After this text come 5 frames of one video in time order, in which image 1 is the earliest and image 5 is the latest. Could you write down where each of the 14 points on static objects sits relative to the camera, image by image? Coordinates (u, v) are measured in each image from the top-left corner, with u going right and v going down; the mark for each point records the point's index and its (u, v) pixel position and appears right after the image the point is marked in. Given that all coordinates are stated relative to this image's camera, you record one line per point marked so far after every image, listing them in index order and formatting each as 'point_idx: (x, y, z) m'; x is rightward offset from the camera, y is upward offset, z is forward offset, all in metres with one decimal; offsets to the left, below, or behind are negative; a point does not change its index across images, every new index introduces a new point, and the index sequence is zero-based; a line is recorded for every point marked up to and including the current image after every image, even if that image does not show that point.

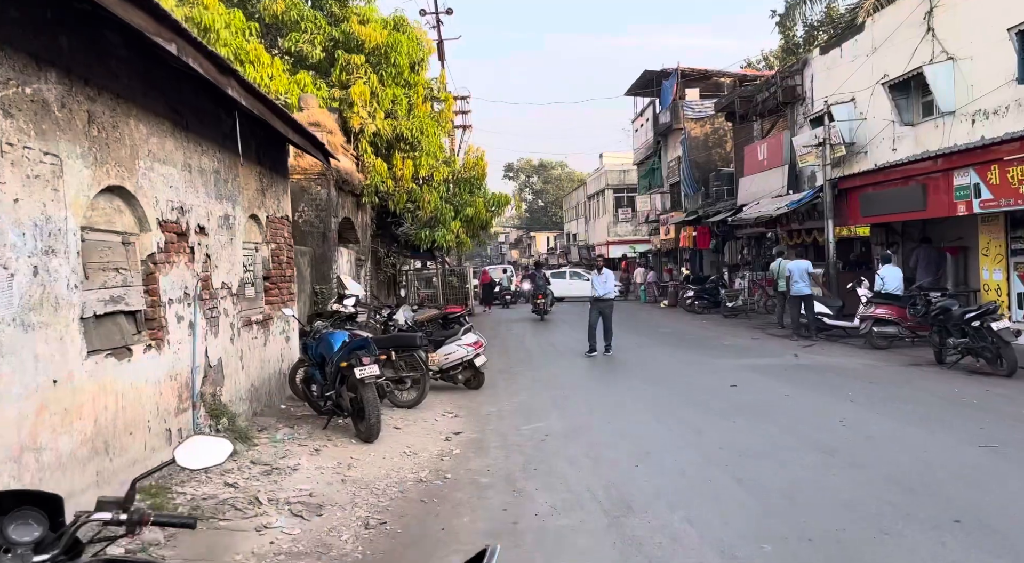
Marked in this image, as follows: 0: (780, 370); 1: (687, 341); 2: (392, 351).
0: (+3.5, -1.2, +9.5) m
1: (+3.2, -1.1, +13.4) m
2: (-1.3, -0.7, +7.8) m
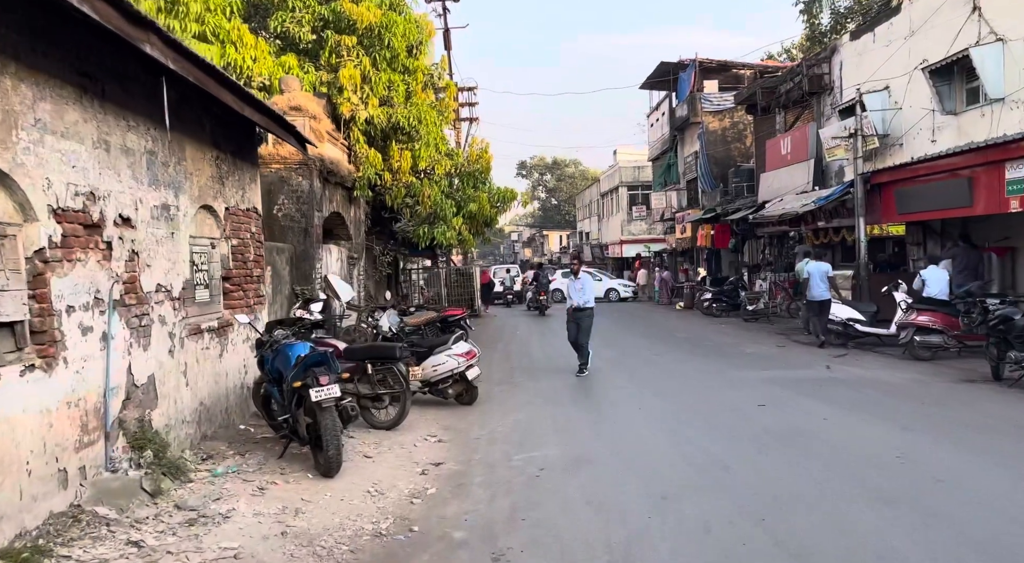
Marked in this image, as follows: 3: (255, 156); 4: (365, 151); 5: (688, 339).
0: (+3.5, -1.2, +8.4) m
1: (+3.3, -1.1, +12.3) m
2: (-1.3, -0.8, +6.8) m
3: (-2.7, +1.3, +7.8) m
4: (-2.5, +2.3, +12.7) m
5: (+3.3, -1.1, +13.7) m
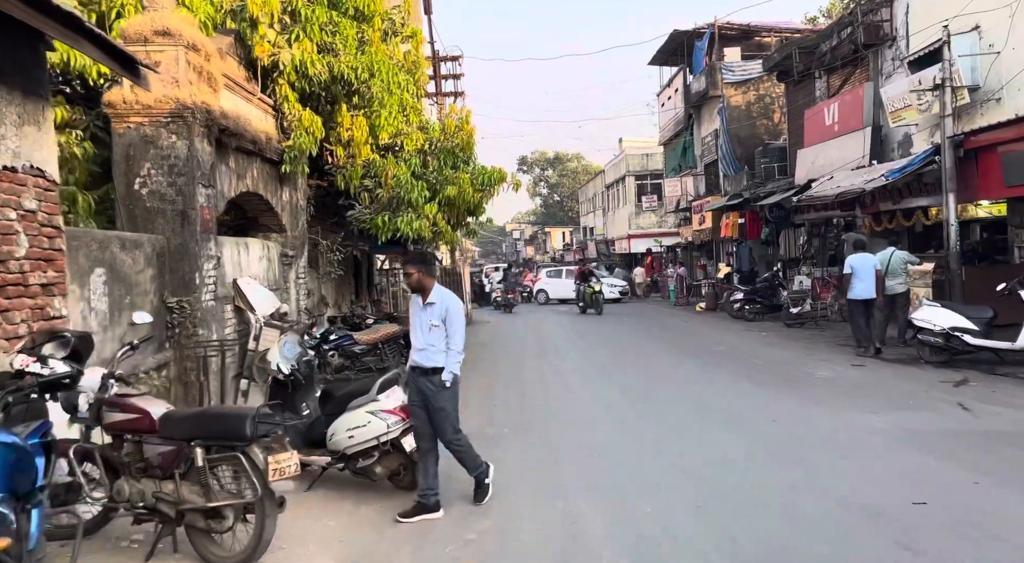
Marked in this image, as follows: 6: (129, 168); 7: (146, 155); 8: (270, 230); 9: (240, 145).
0: (+3.3, -1.2, +5.2) m
1: (+3.1, -1.1, +9.1) m
2: (-1.6, -0.8, +3.6) m
3: (-3.0, +1.3, +4.6) m
4: (-2.8, +2.2, +9.5) m
5: (+3.1, -1.1, +10.5) m
6: (-3.5, +1.0, +6.7) m
7: (-3.3, +1.2, +6.7) m
8: (-3.3, +0.7, +10.1) m
9: (-2.9, +1.5, +7.9) m
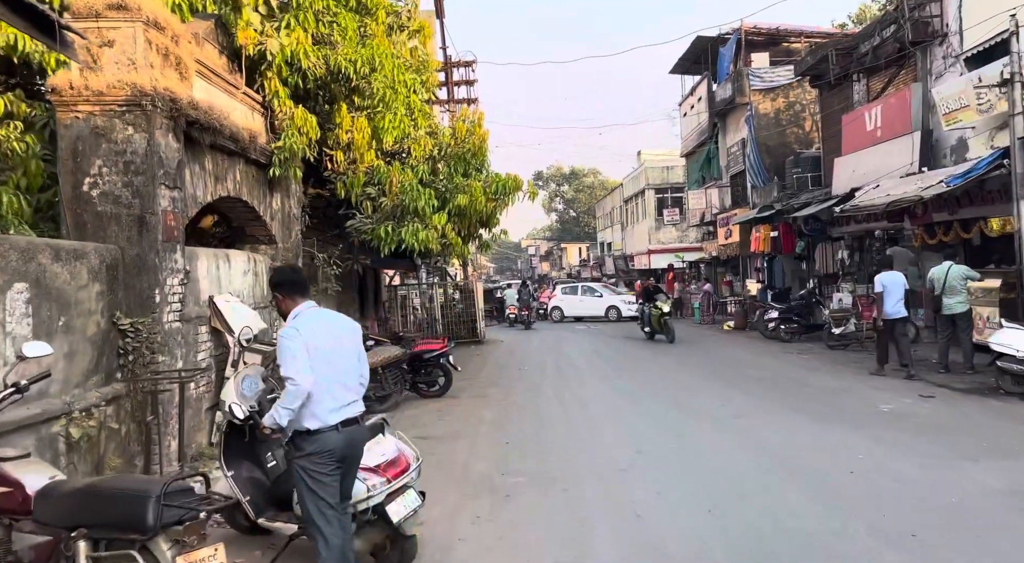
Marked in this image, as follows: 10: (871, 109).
0: (+3.4, -1.3, +4.0) m
1: (+3.3, -1.3, +7.9) m
2: (-1.5, -0.9, +2.5) m
3: (-2.9, +1.2, +3.6) m
4: (-2.6, +2.0, +8.5) m
5: (+3.3, -1.3, +9.3) m
6: (-3.4, +0.9, +5.7) m
7: (-3.2, +1.0, +5.7) m
8: (-3.1, +0.5, +9.0) m
9: (-2.8, +1.3, +6.9) m
10: (+7.2, +3.5, +14.6) m
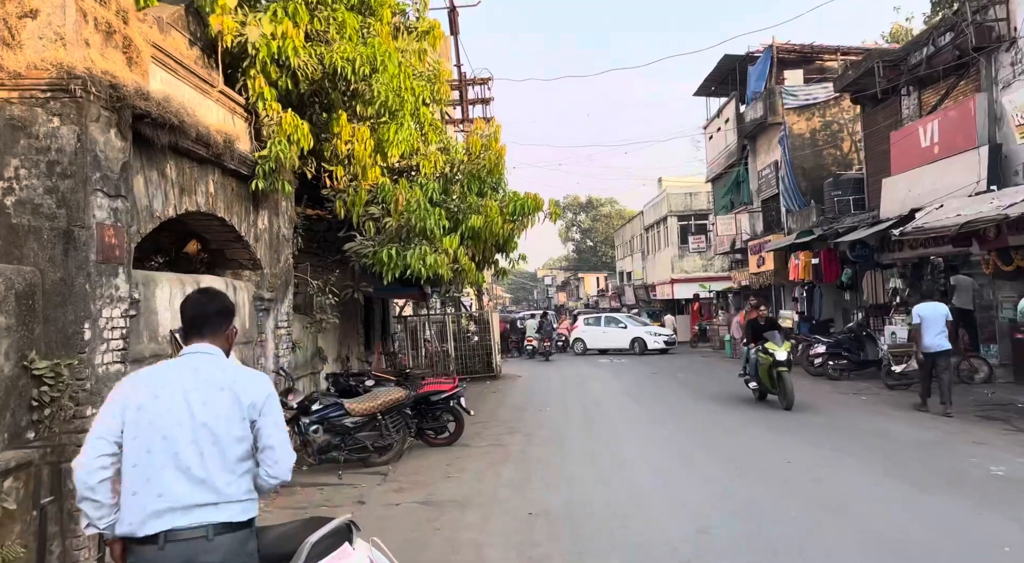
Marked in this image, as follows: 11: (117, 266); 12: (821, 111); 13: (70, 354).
0: (+3.5, -1.4, +2.6) m
1: (+3.5, -1.6, +6.5) m
2: (-1.4, -0.9, +1.2) m
3: (-2.8, +1.1, +2.4) m
4: (-2.4, +1.7, +7.4) m
5: (+3.6, -1.6, +7.9) m
6: (-3.2, +0.7, +4.5) m
7: (-3.1, +0.8, +4.5) m
8: (-2.9, +0.2, +7.8) m
9: (-2.6, +1.1, +5.7) m
10: (+7.5, +2.9, +13.3) m
11: (-2.6, +0.1, +4.8) m
12: (+8.2, +4.6, +19.5) m
13: (-2.7, -0.4, +4.5) m
